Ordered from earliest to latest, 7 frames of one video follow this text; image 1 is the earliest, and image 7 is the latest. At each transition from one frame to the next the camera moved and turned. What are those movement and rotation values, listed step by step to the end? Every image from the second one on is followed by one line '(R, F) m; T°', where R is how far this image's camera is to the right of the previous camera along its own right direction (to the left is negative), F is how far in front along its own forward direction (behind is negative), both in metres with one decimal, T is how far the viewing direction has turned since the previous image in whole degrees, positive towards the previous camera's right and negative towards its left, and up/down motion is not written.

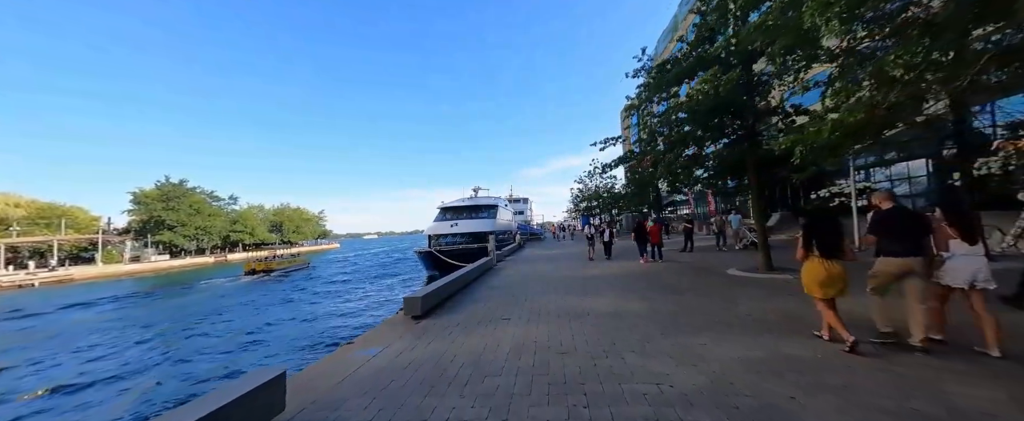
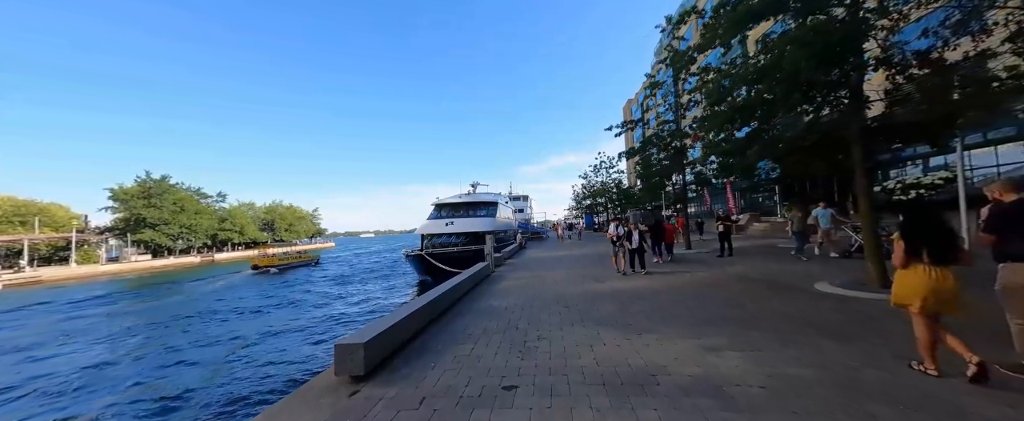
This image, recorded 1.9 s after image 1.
(-0.1, +2.3) m; 0°
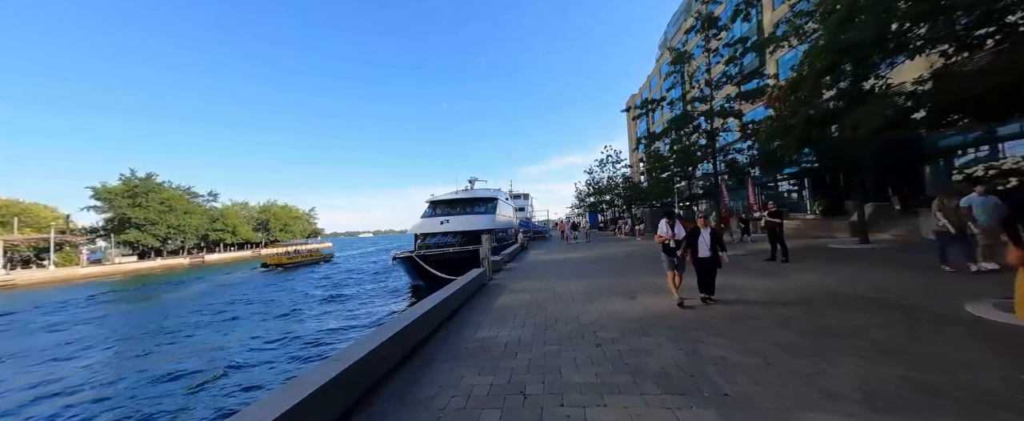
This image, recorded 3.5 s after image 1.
(0.0, +1.9) m; 0°
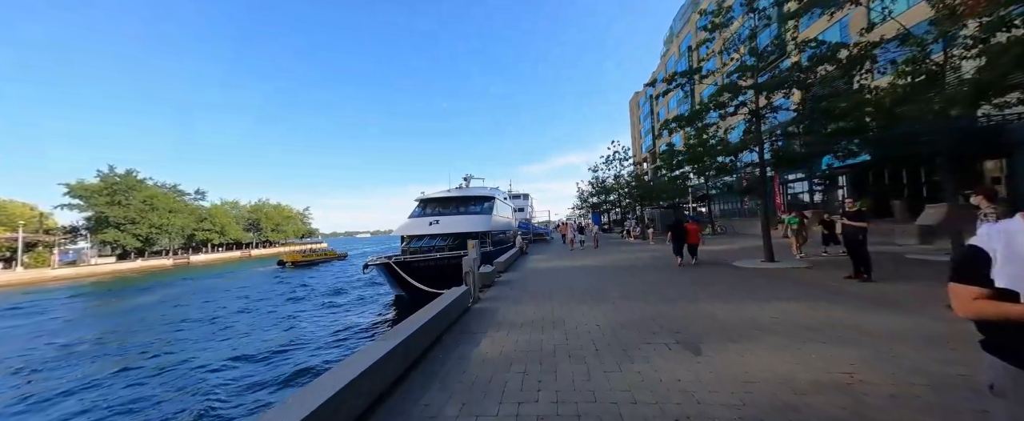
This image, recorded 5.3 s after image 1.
(+0.1, +2.2) m; 0°
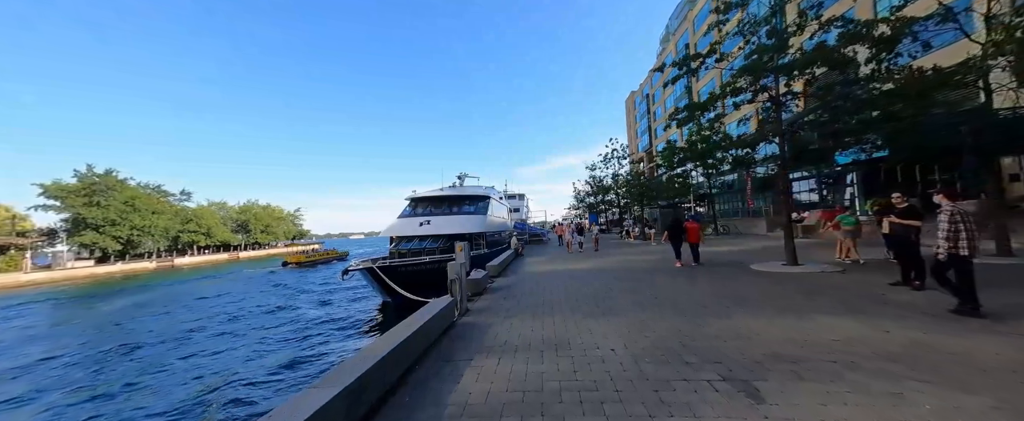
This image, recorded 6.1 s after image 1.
(0.0, +1.0) m; +1°
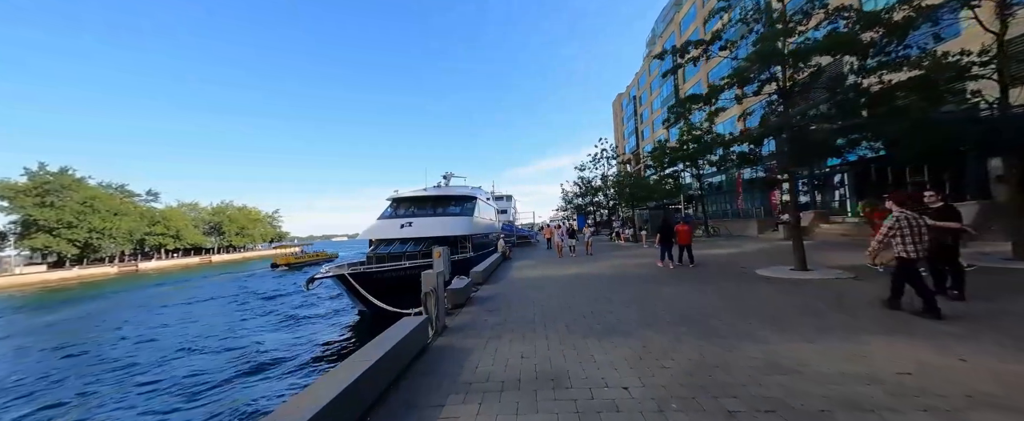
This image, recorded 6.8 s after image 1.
(0.0, +0.9) m; +2°
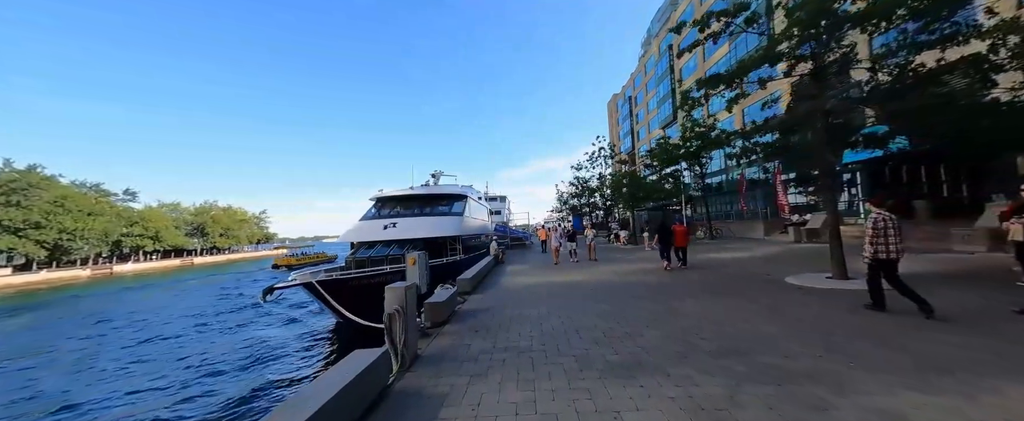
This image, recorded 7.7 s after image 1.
(0.0, +1.1) m; +1°
